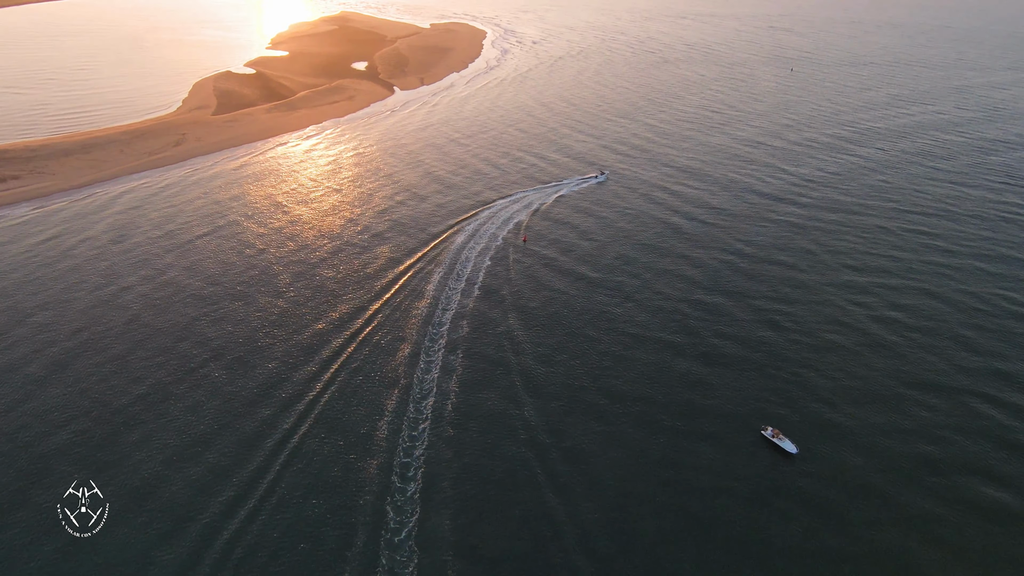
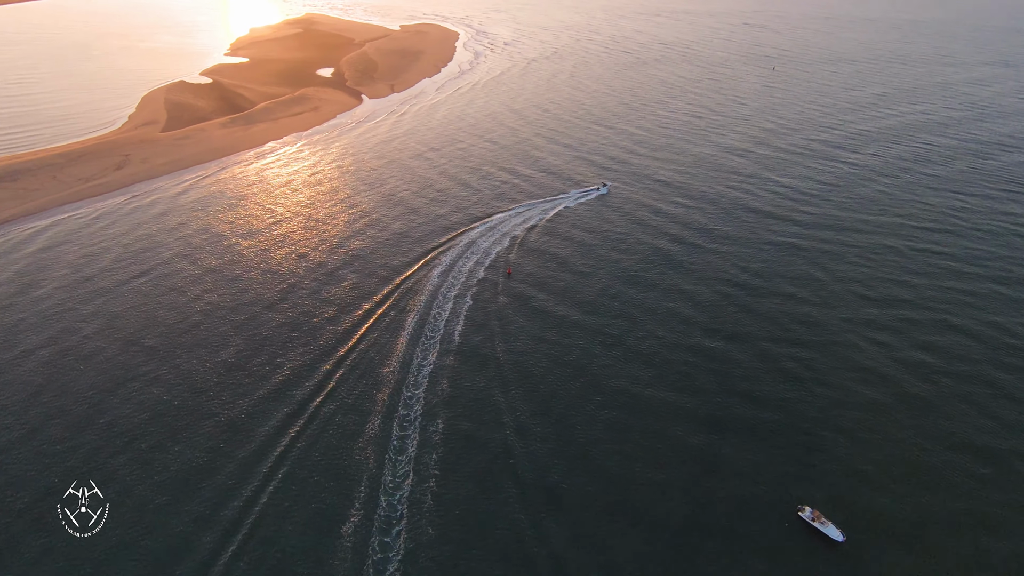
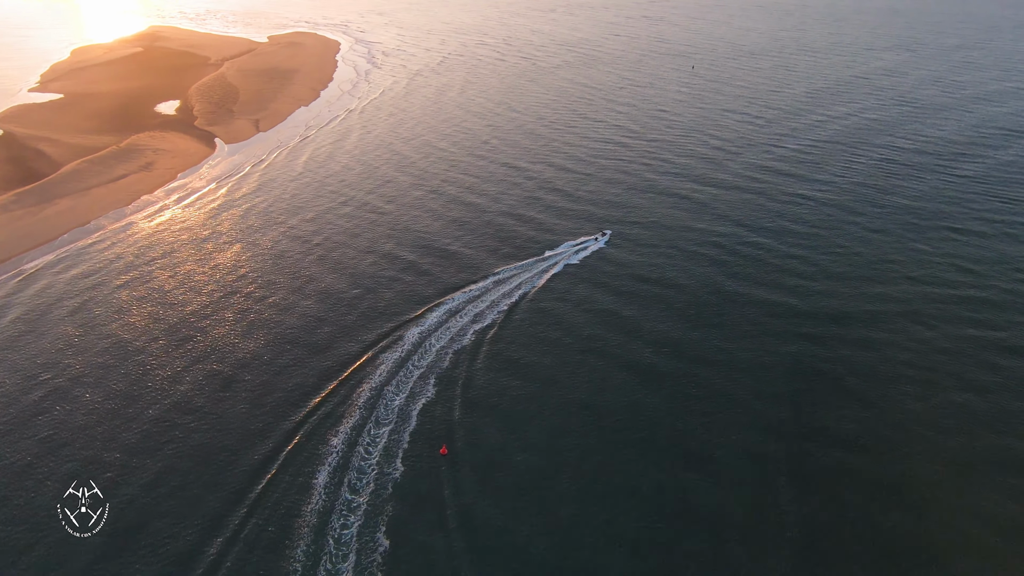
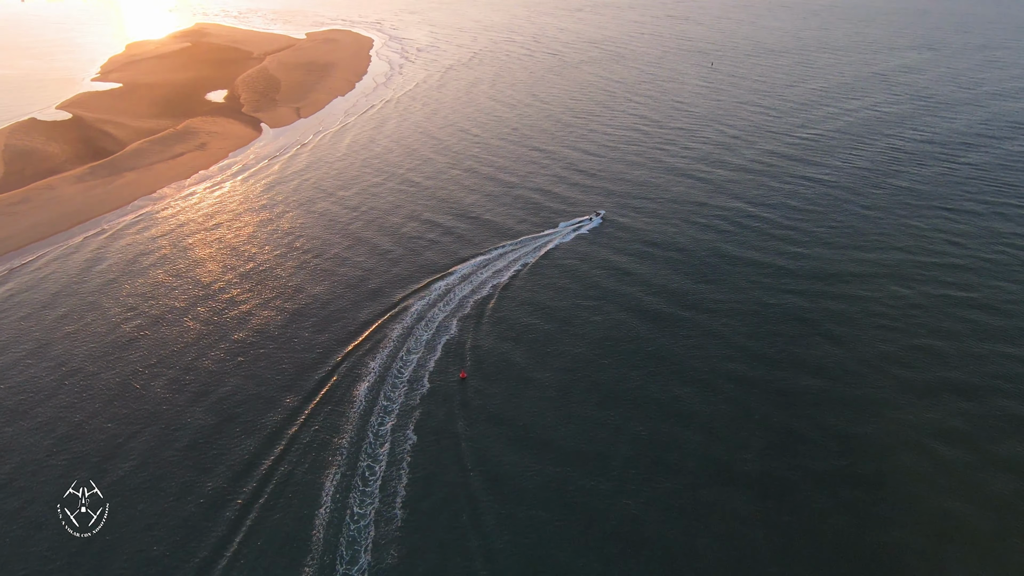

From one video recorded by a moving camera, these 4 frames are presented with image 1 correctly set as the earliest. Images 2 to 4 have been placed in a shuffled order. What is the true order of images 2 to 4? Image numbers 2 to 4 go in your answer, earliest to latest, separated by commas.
2, 4, 3
